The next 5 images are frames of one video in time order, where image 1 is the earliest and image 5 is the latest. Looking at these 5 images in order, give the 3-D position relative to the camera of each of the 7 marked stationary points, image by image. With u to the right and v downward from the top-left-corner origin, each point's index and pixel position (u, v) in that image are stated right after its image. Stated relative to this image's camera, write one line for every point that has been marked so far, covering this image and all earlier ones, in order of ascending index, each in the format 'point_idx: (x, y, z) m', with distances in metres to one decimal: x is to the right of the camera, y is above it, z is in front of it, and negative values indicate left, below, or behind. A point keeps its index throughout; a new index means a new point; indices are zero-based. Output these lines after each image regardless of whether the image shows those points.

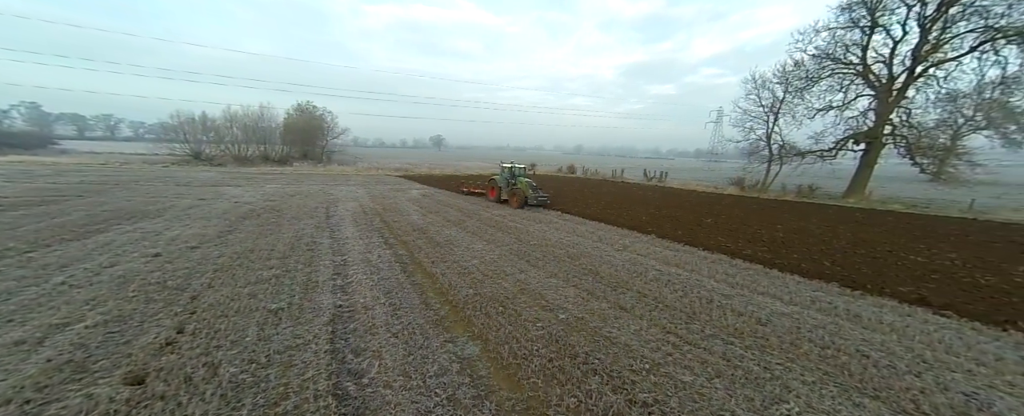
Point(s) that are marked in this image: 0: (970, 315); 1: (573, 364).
0: (+6.1, -1.4, +4.4) m
1: (+0.6, -1.6, +3.3) m
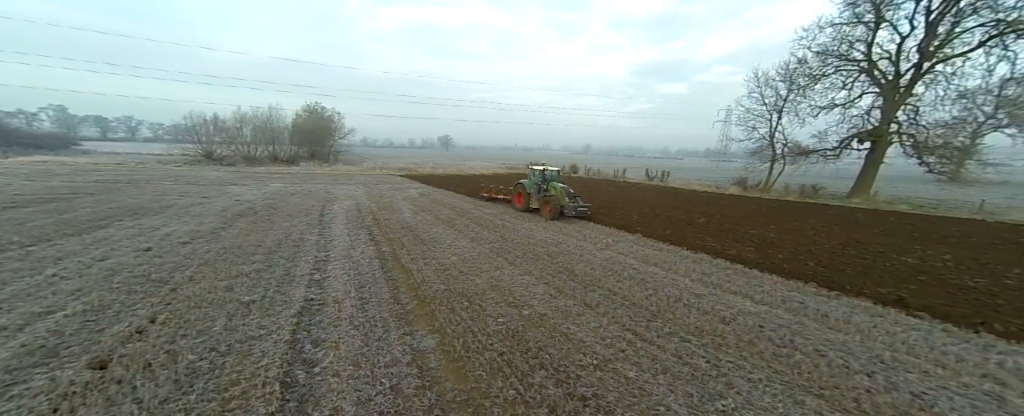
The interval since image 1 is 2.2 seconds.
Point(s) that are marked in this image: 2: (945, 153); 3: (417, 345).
0: (+5.6, -1.4, +4.3) m
1: (+0.1, -1.5, +3.3) m
2: (+17.8, +2.3, +13.6) m
3: (-1.0, -1.5, +3.5) m
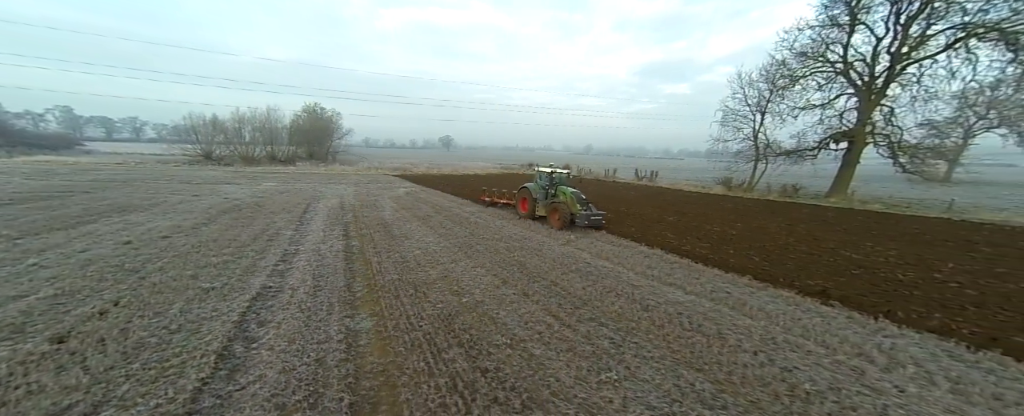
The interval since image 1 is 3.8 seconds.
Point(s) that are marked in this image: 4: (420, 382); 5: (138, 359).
0: (+4.8, -1.4, +4.6) m
1: (-0.7, -1.4, +3.7) m
2: (+17.0, +2.3, +13.8) m
3: (-1.9, -1.4, +3.9) m
4: (-0.8, -1.6, +2.9) m
5: (-3.5, -1.4, +3.0) m
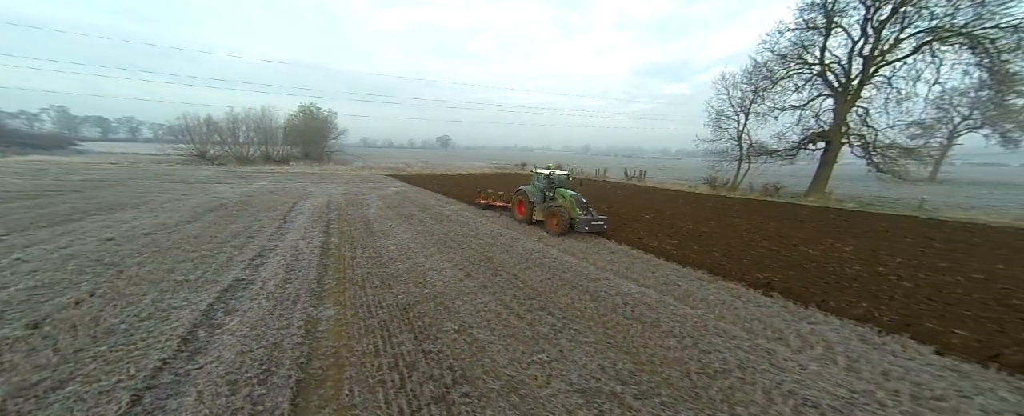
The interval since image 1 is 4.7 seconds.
0: (+4.2, -1.3, +4.8) m
1: (-1.4, -1.4, +3.9) m
2: (+16.3, +2.3, +14.1) m
3: (-2.5, -1.3, +4.1) m
4: (-1.4, -1.5, +3.2) m
5: (-4.1, -1.3, +3.3) m
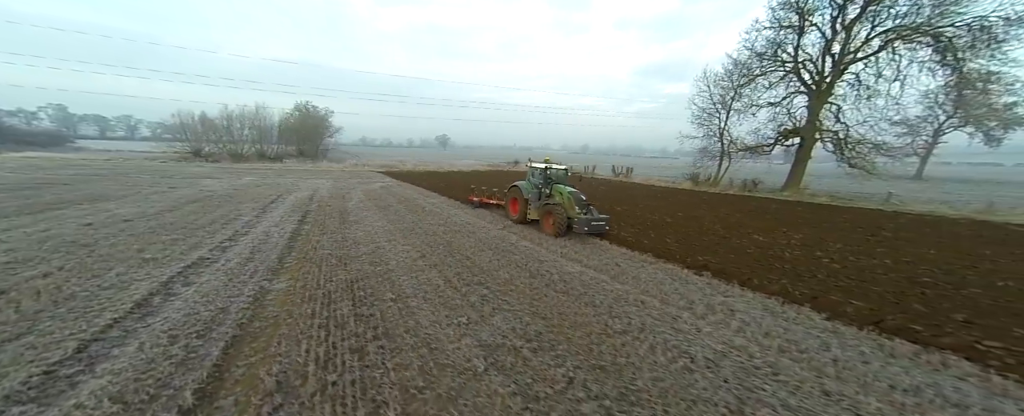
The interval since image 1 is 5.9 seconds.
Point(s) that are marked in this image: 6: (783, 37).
0: (+3.3, -1.1, +5.2) m
1: (-2.2, -1.1, +4.2) m
2: (+15.5, +2.6, +14.4) m
3: (-3.3, -1.1, +4.5) m
4: (-2.3, -1.2, +3.5) m
5: (-4.9, -1.1, +3.6) m
6: (+12.3, +7.7, +14.7) m
